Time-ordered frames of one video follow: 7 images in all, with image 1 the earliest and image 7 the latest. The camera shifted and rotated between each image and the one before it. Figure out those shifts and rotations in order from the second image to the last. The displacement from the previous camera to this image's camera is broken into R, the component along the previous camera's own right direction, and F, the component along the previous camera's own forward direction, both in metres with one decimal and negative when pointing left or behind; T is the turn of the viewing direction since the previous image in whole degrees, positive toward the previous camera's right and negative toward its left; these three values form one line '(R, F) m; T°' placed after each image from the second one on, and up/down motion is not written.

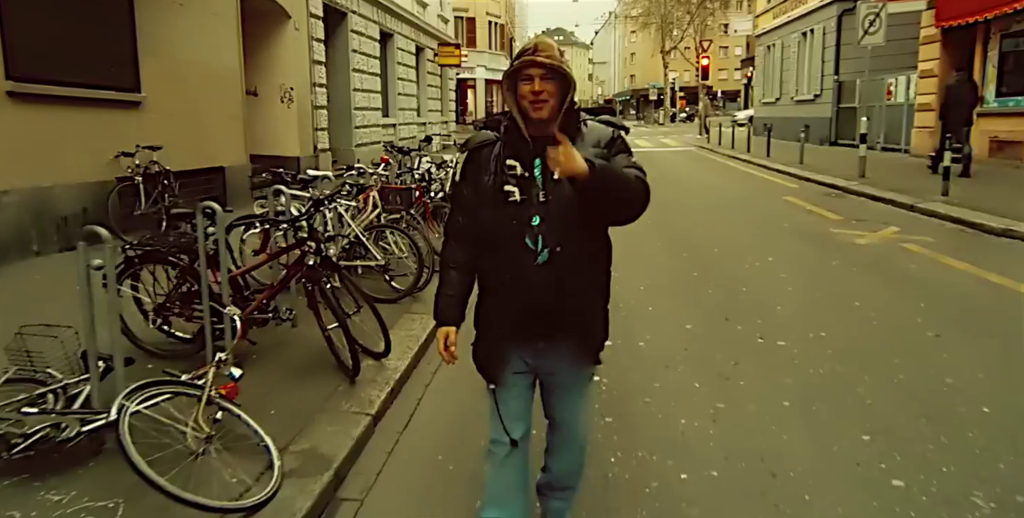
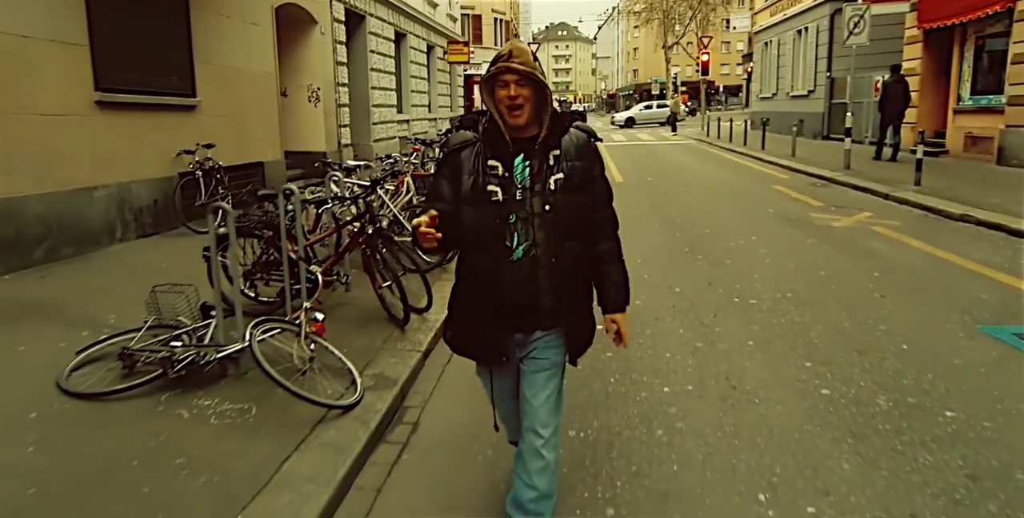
(-0.1, -1.1) m; 0°
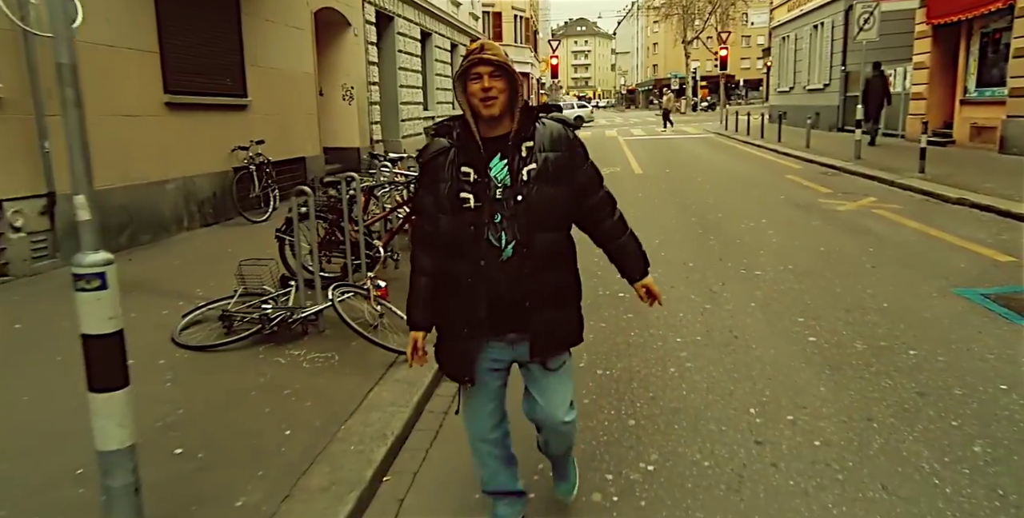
(-0.1, -0.8) m; -2°
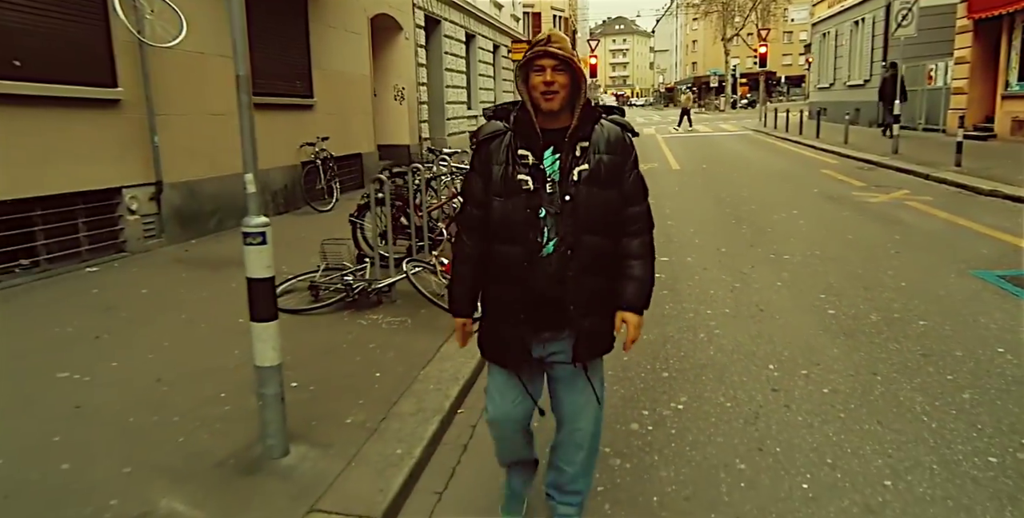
(-0.1, -0.6) m; -3°
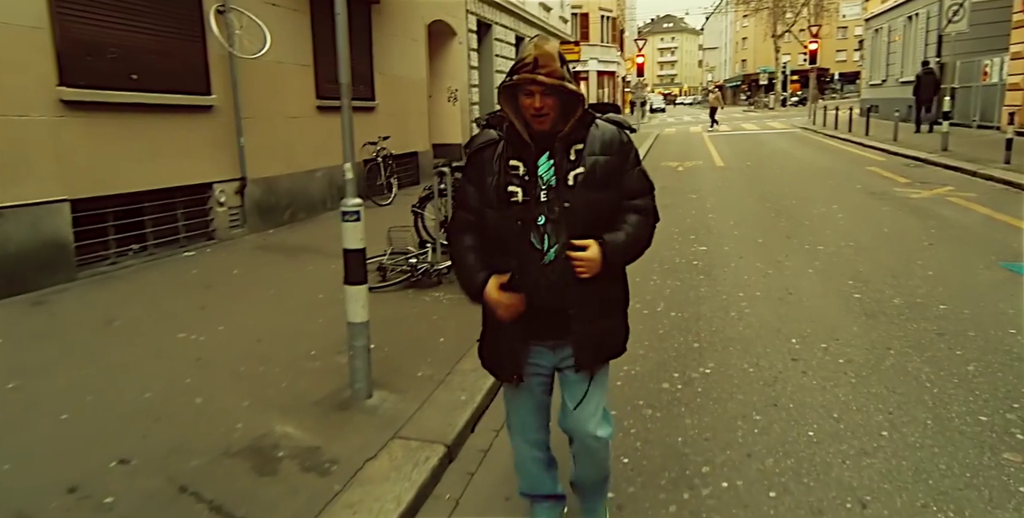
(0.0, -0.6) m; -4°
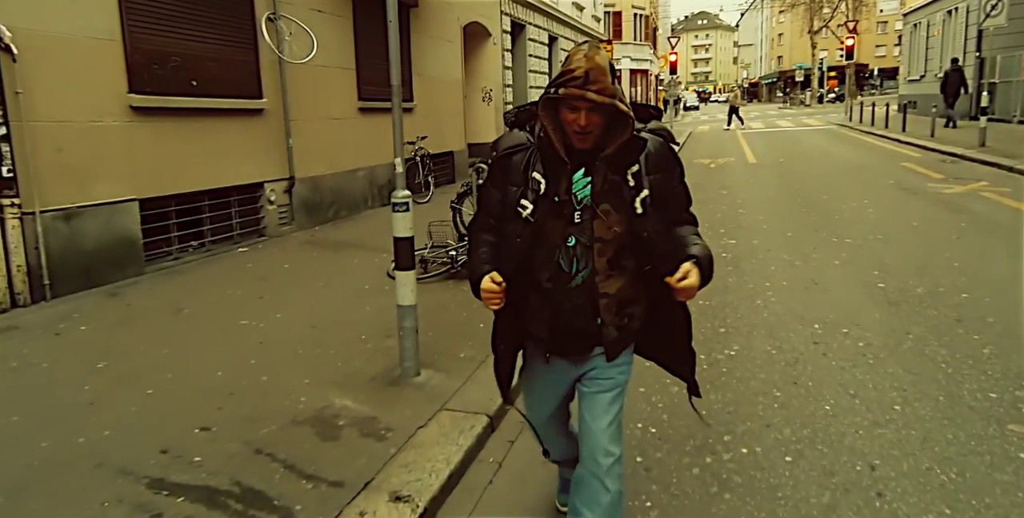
(0.0, -0.3) m; -3°
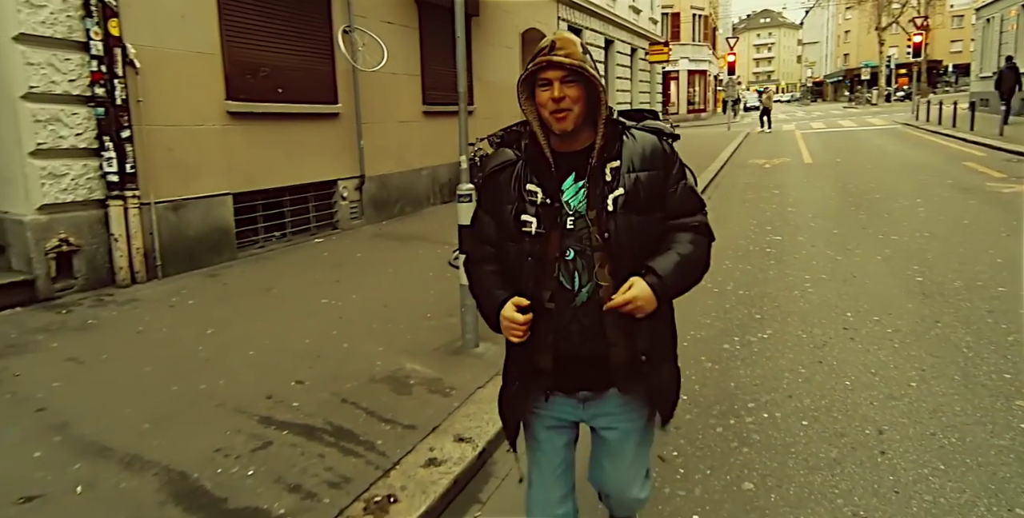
(+0.1, -0.5) m; -5°
